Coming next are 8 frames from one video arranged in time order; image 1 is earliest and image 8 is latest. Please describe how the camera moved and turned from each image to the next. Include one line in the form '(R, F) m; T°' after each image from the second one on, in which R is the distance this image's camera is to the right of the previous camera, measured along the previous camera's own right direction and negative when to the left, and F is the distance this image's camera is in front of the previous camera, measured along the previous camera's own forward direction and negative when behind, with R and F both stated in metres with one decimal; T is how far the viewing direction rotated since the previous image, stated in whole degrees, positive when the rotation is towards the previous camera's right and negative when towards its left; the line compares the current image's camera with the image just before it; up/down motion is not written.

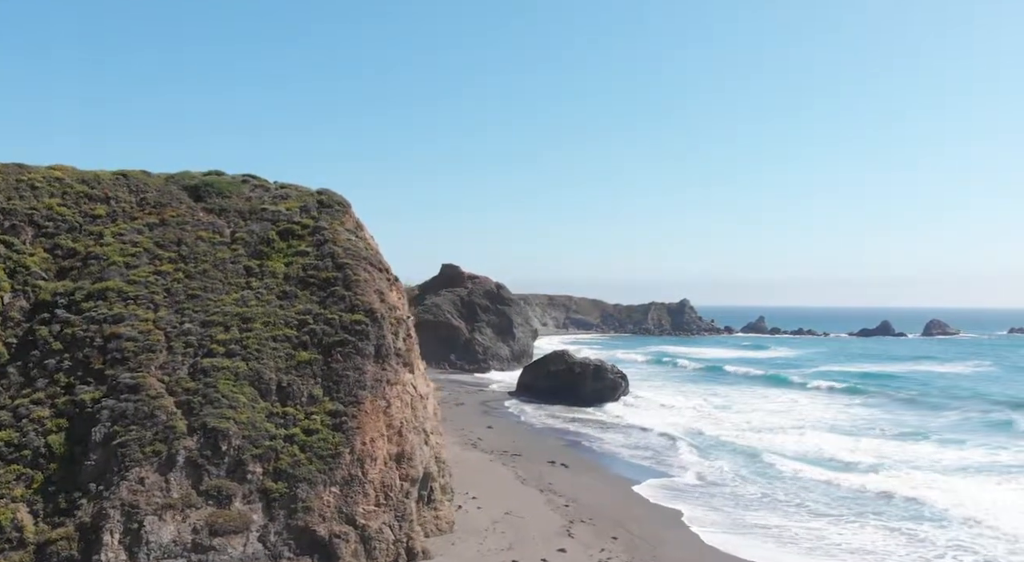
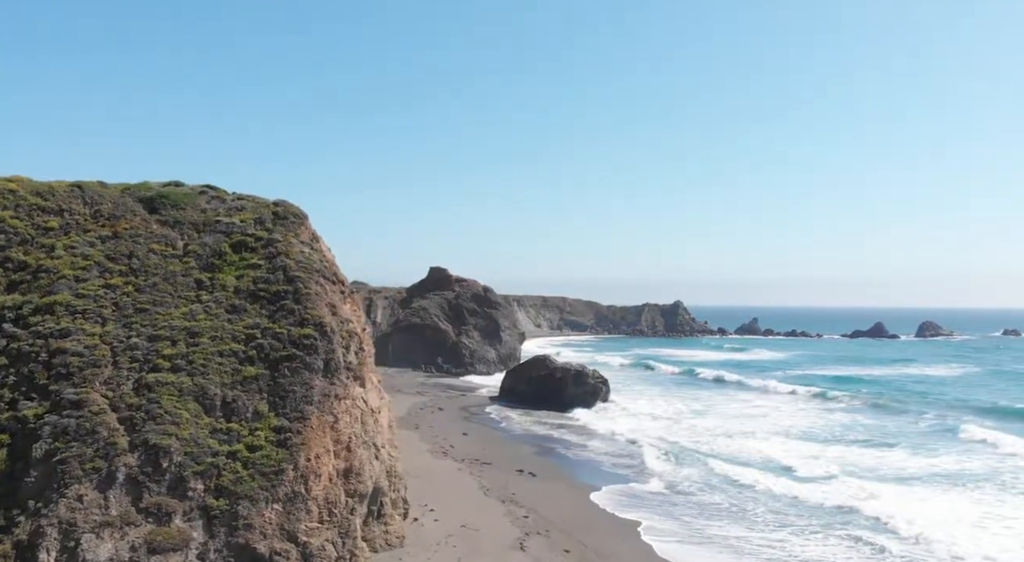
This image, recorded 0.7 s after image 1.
(+0.9, +0.1) m; 0°
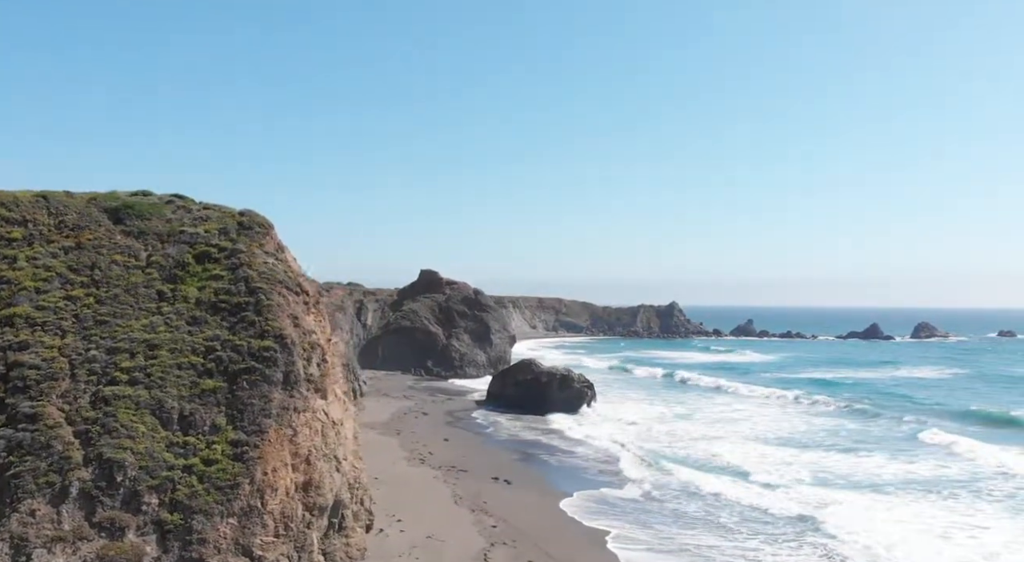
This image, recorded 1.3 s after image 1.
(+0.7, 0.0) m; 0°
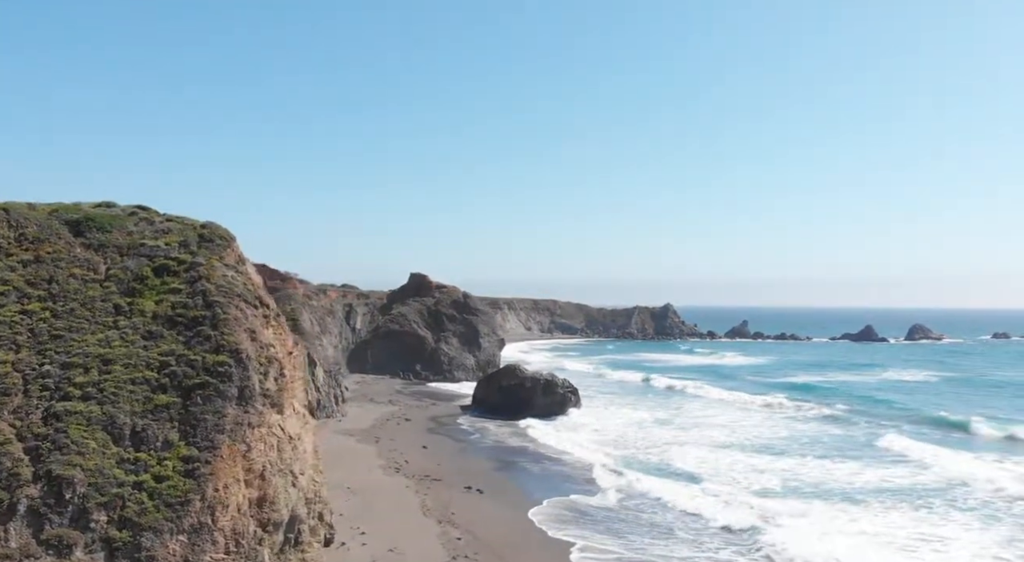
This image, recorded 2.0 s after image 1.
(+0.7, 0.0) m; 0°
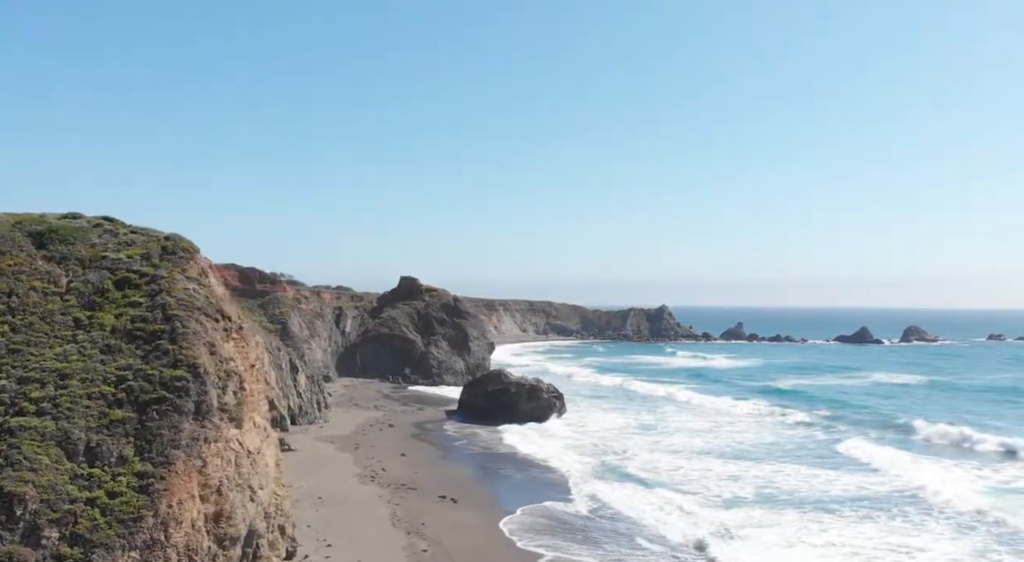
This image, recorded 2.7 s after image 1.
(+0.7, 0.0) m; 0°
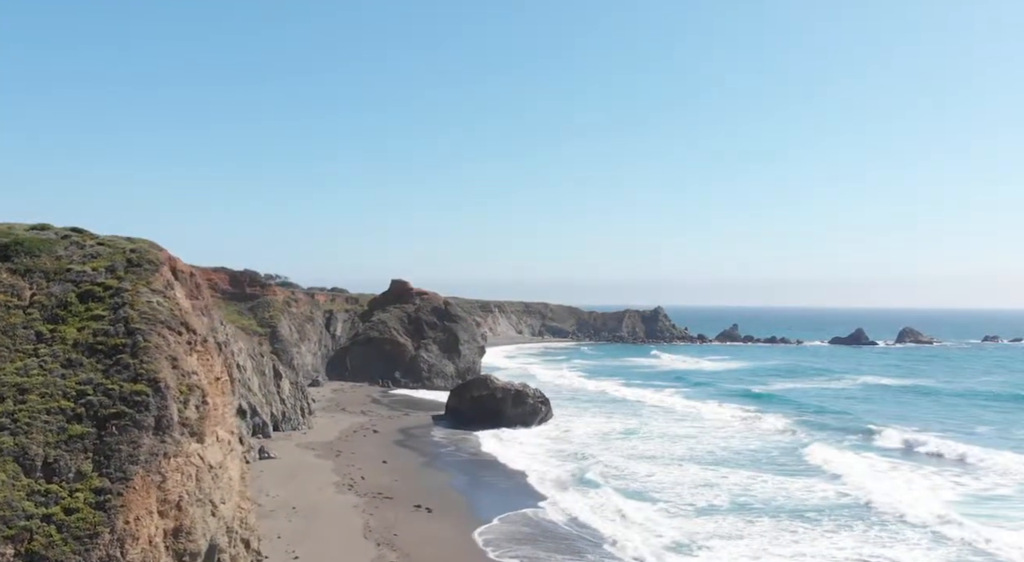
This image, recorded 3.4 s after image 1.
(+0.6, 0.0) m; 0°
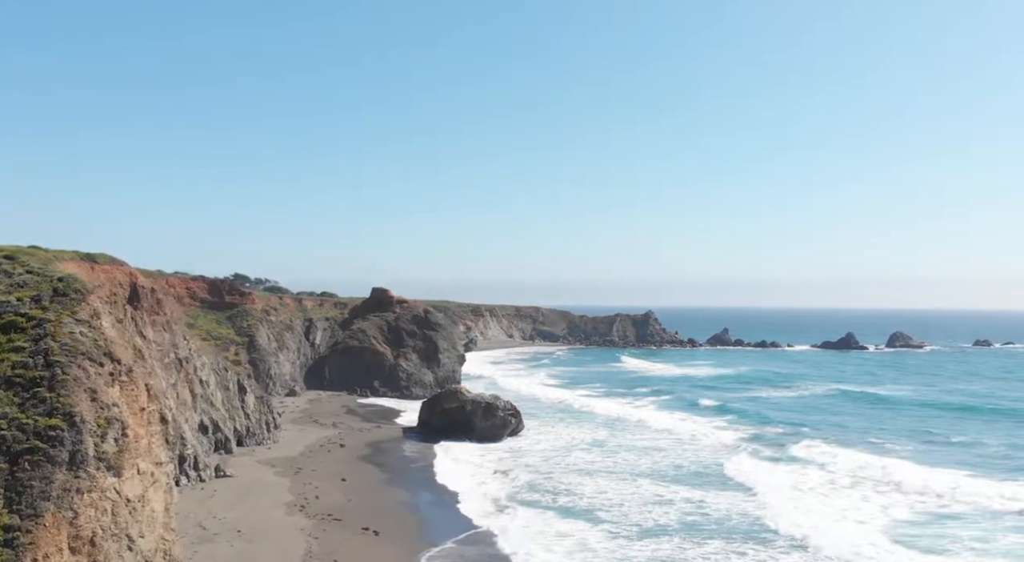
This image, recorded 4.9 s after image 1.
(+1.4, +0.1) m; 0°
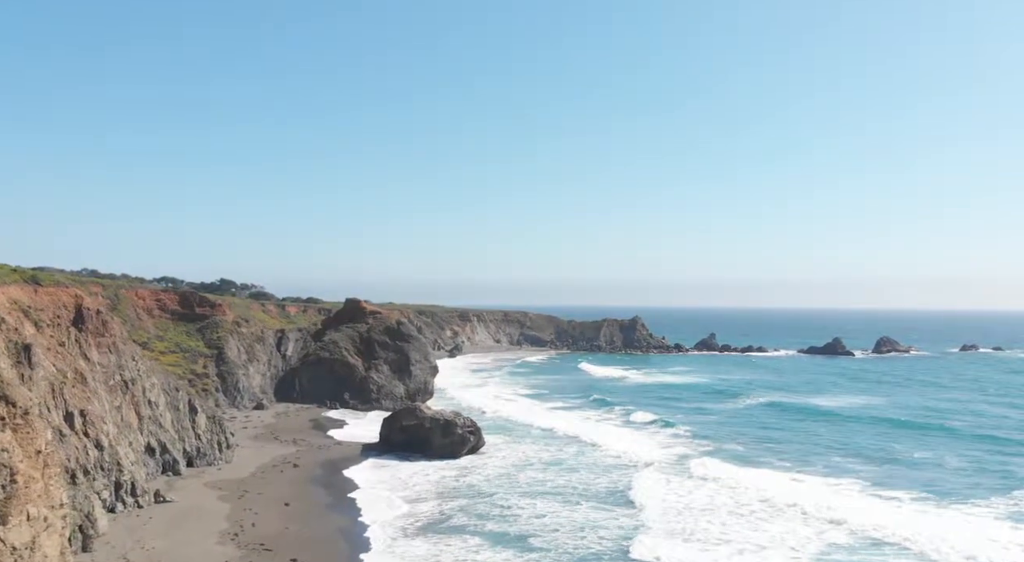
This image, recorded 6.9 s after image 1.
(+1.9, +0.1) m; 0°
